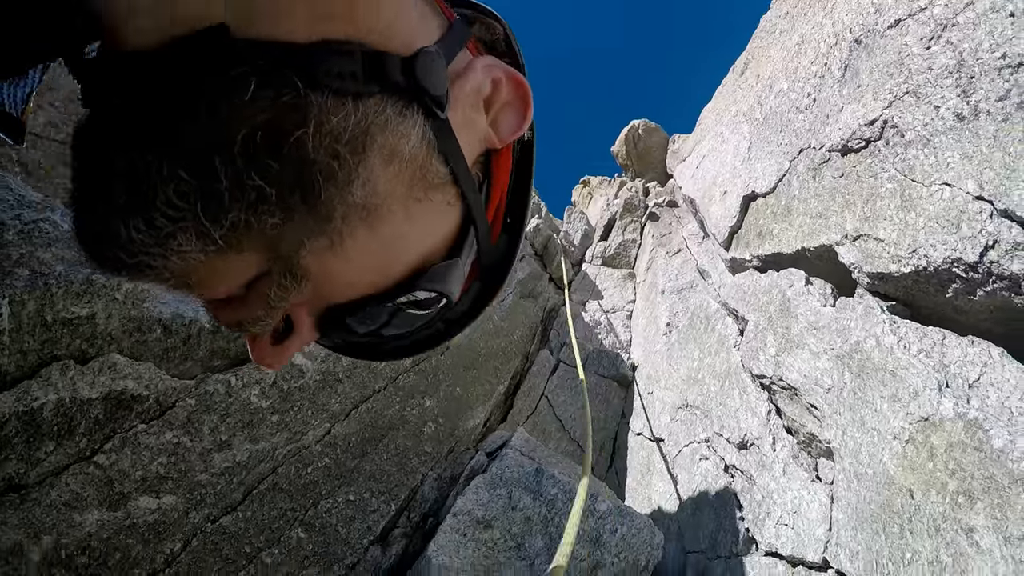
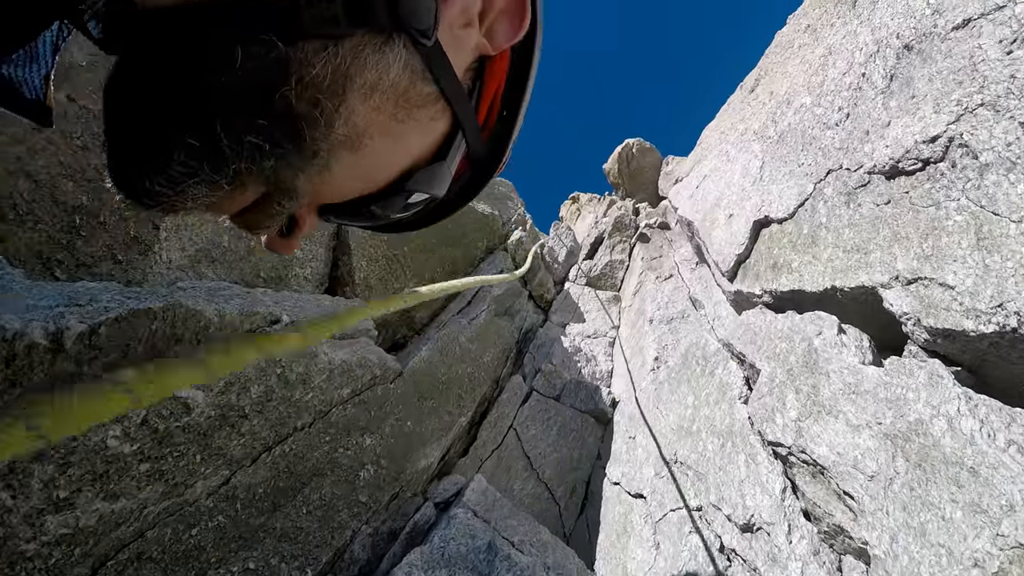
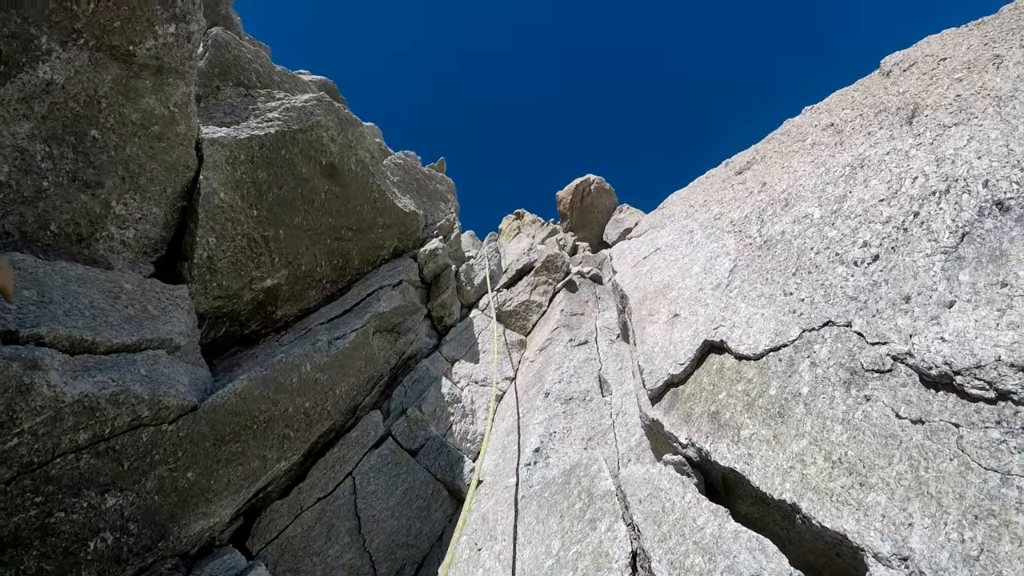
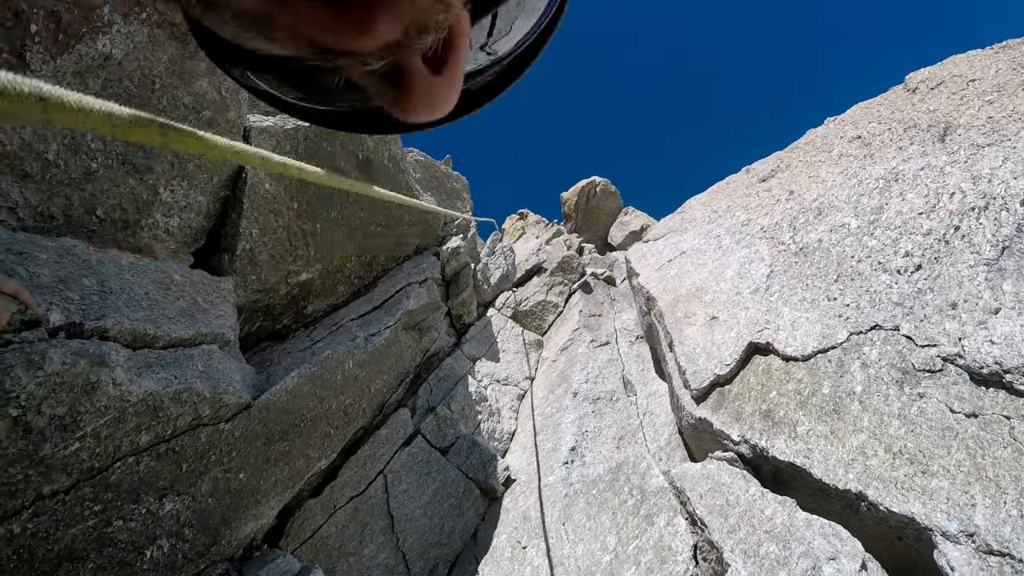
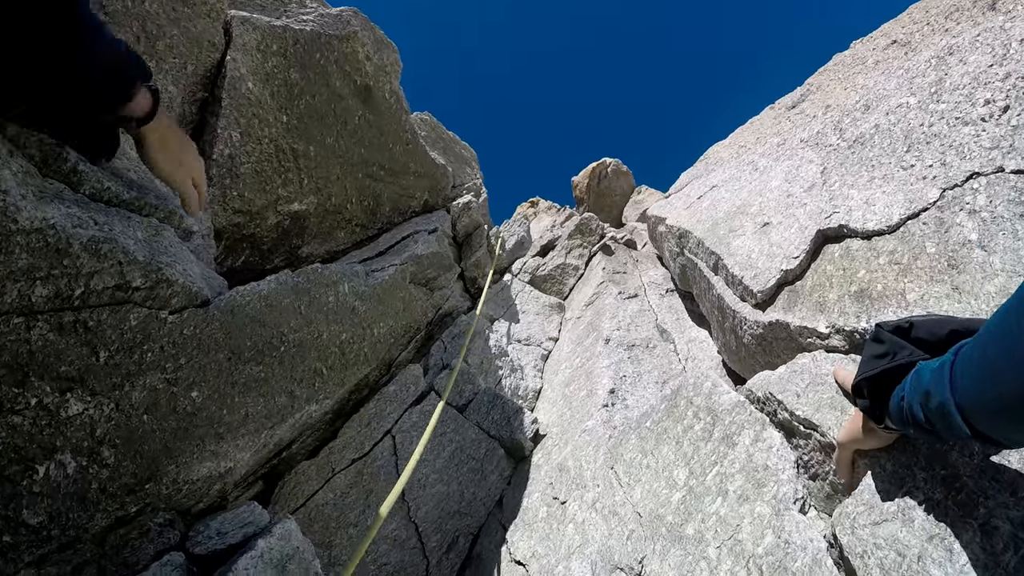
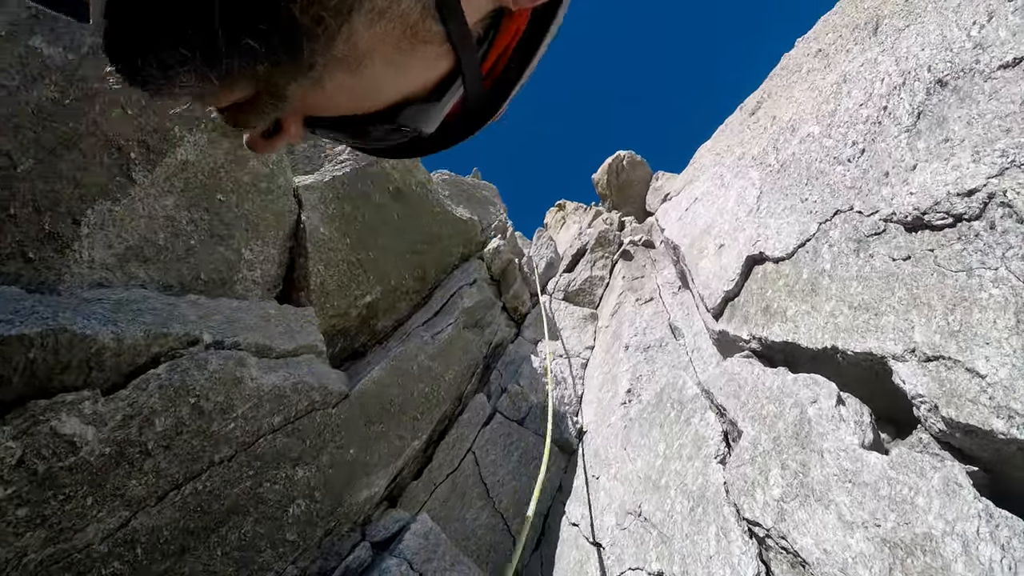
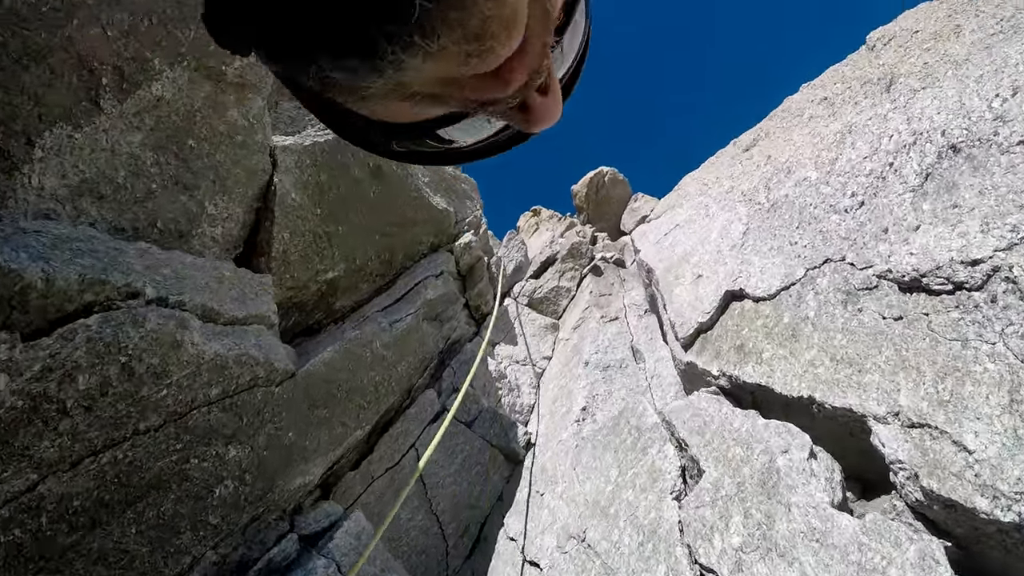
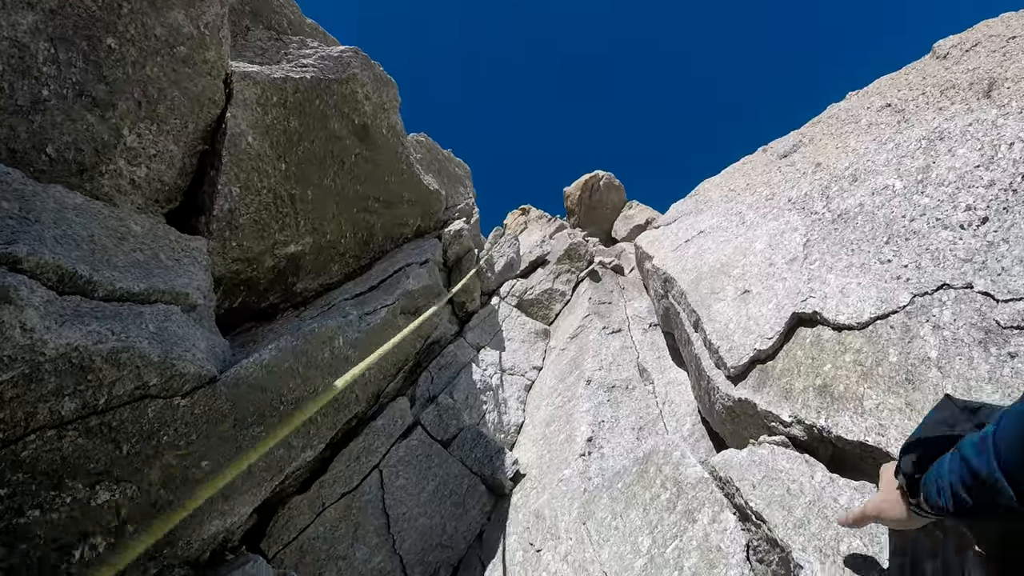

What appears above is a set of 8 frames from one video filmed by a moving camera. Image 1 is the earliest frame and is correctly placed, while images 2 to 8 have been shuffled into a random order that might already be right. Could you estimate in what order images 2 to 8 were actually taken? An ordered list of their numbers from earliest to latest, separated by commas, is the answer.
2, 6, 7, 3, 4, 8, 5
